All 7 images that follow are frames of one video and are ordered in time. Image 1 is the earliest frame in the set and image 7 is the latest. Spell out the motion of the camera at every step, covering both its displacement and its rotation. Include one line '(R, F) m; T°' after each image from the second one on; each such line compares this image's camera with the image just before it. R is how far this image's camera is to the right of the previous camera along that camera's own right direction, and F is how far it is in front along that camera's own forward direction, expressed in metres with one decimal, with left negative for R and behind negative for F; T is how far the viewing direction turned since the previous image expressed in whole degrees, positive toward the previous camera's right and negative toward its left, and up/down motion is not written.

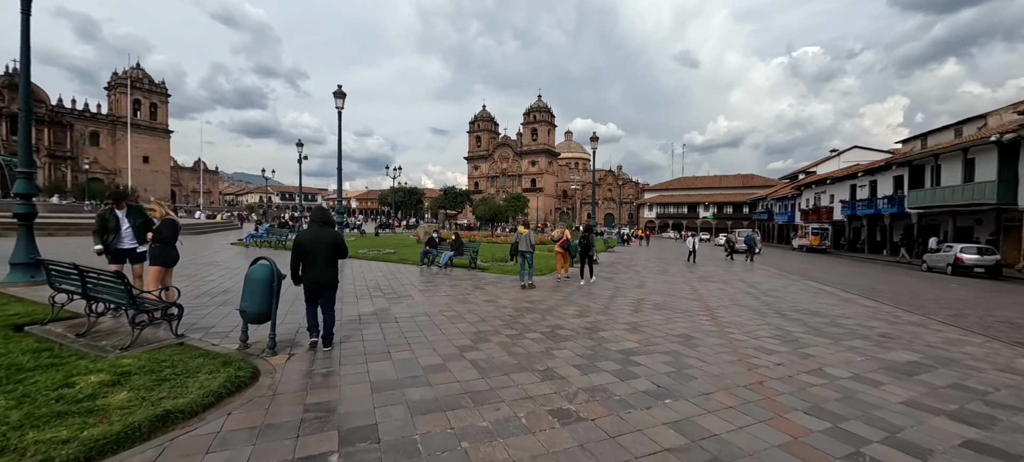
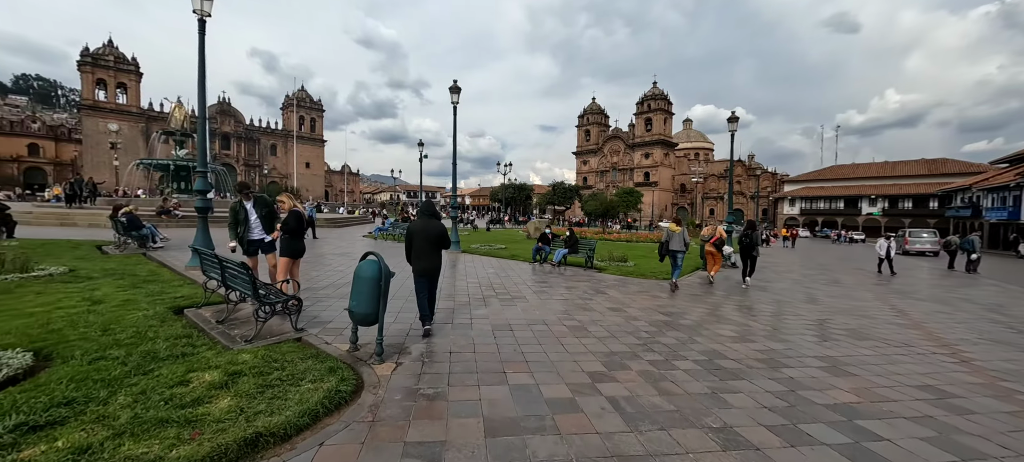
(-0.4, +1.0) m; -15°
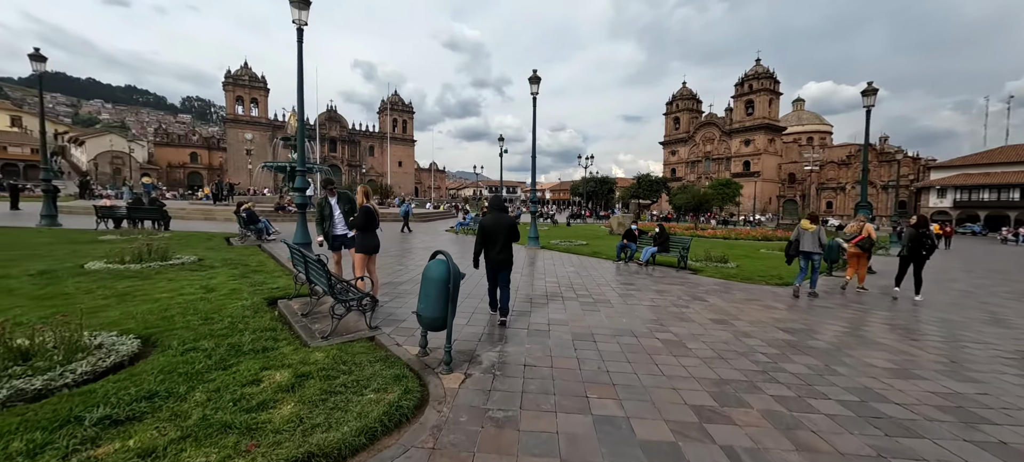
(0.0, +0.5) m; -12°
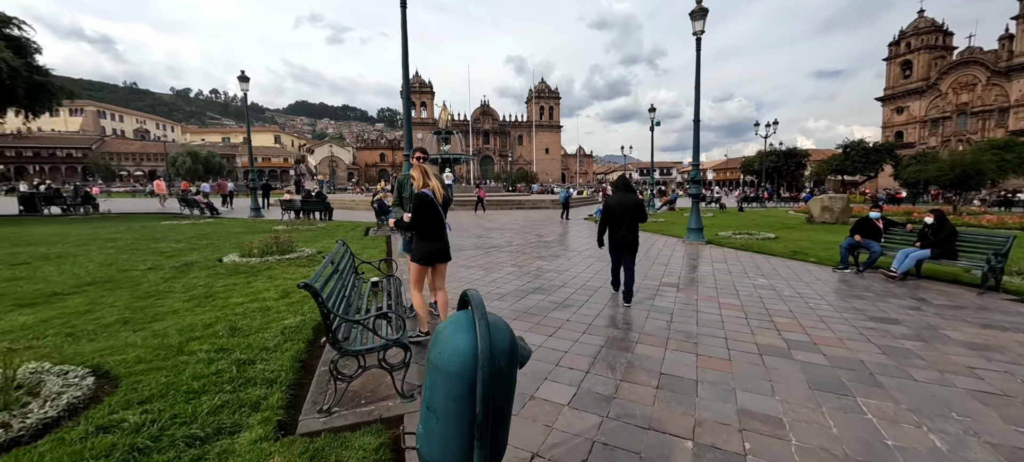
(0.0, +2.4) m; -21°
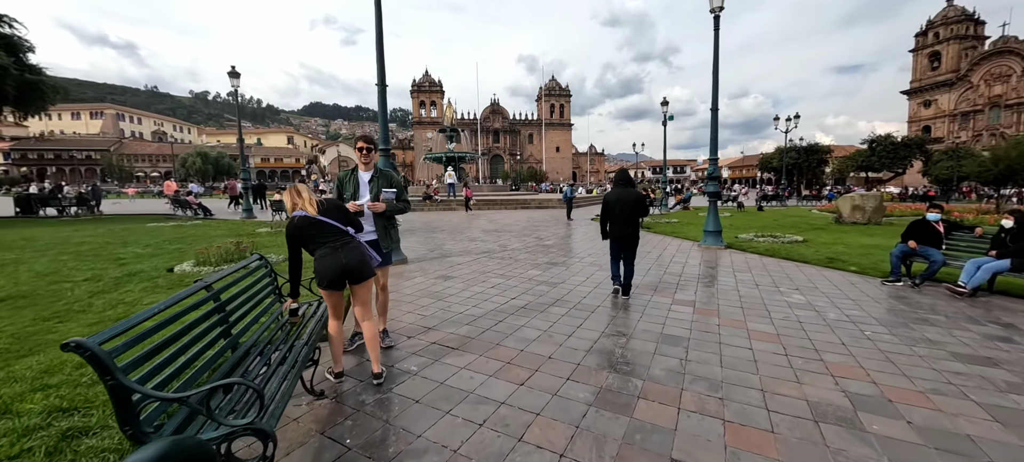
(+0.4, +1.0) m; -2°
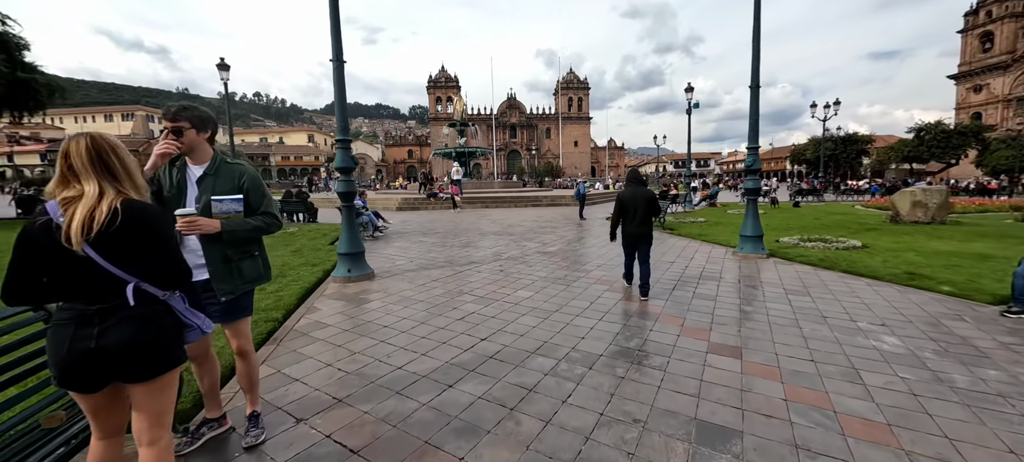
(+0.5, +1.5) m; -3°
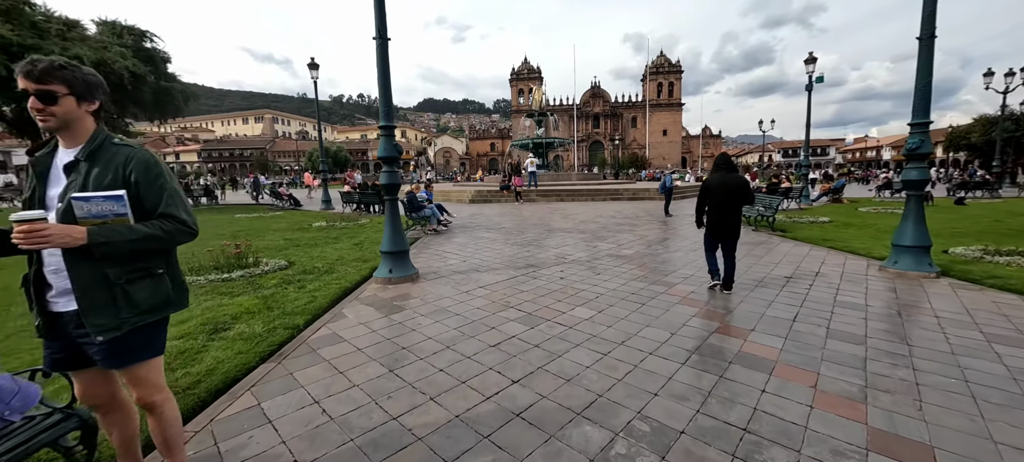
(+0.3, +1.0) m; -12°
